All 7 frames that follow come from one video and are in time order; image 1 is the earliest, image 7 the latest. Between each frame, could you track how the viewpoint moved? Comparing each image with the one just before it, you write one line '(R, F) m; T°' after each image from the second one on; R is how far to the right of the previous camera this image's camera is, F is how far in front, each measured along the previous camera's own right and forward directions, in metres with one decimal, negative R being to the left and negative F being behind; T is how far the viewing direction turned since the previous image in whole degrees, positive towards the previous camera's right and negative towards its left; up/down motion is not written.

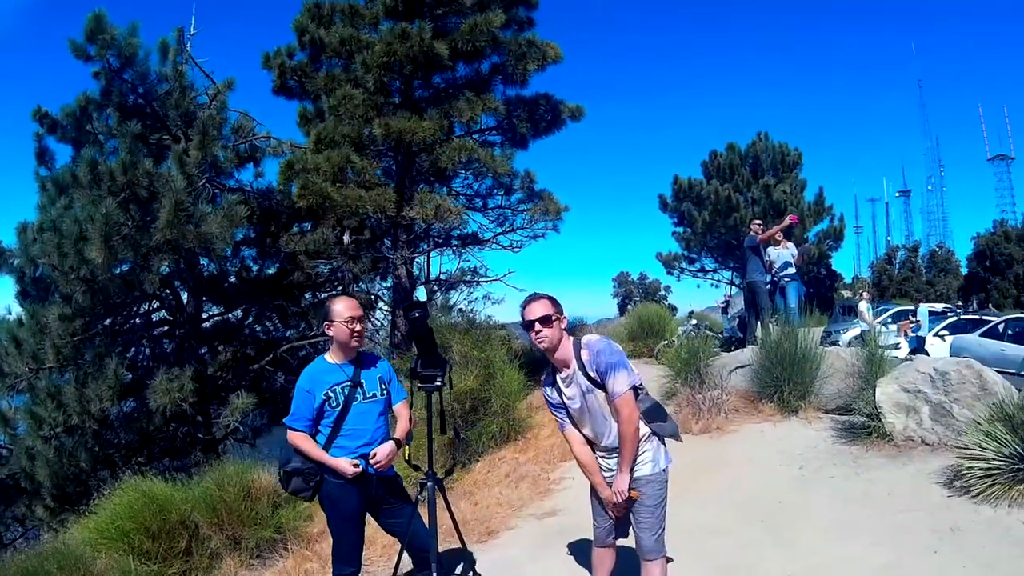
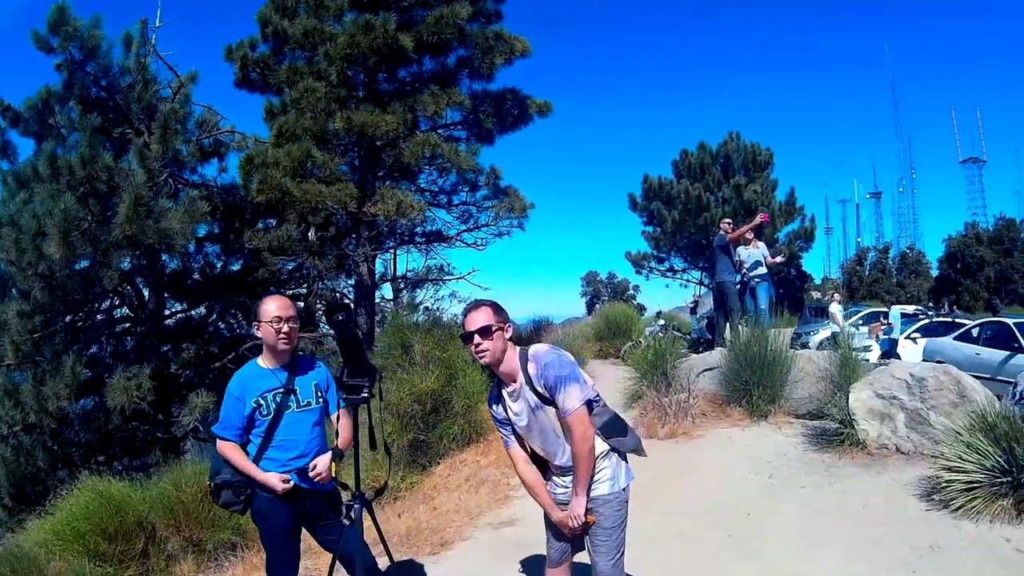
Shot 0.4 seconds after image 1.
(+0.1, +0.4) m; +2°
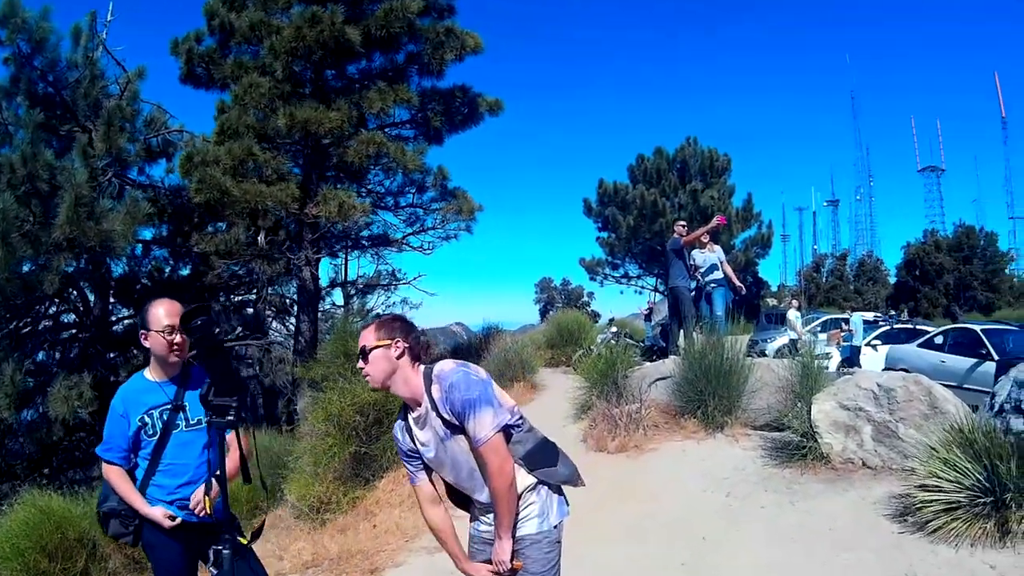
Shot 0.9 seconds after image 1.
(+0.2, +0.5) m; +3°
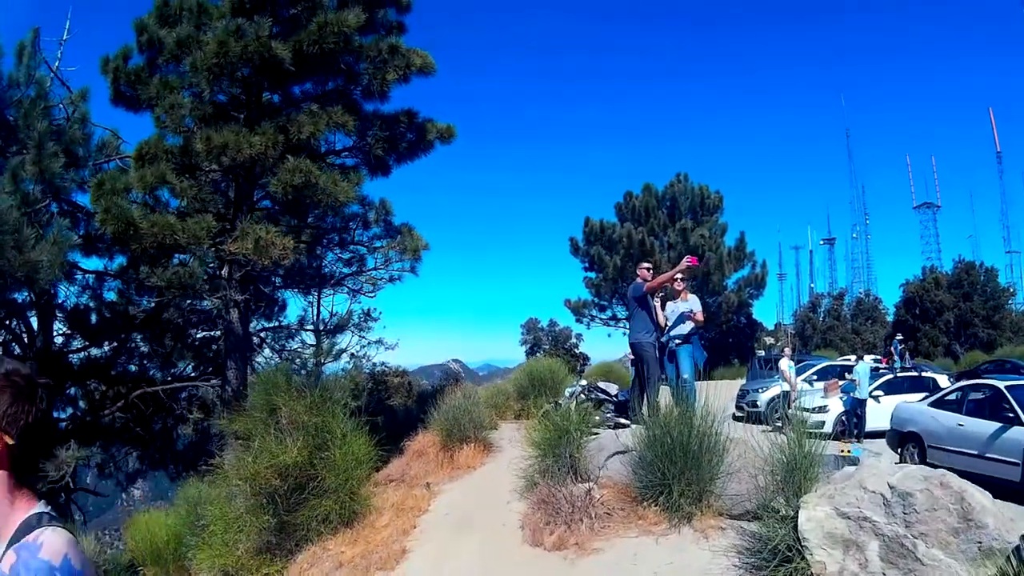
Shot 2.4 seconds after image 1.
(+0.6, +1.4) m; 0°
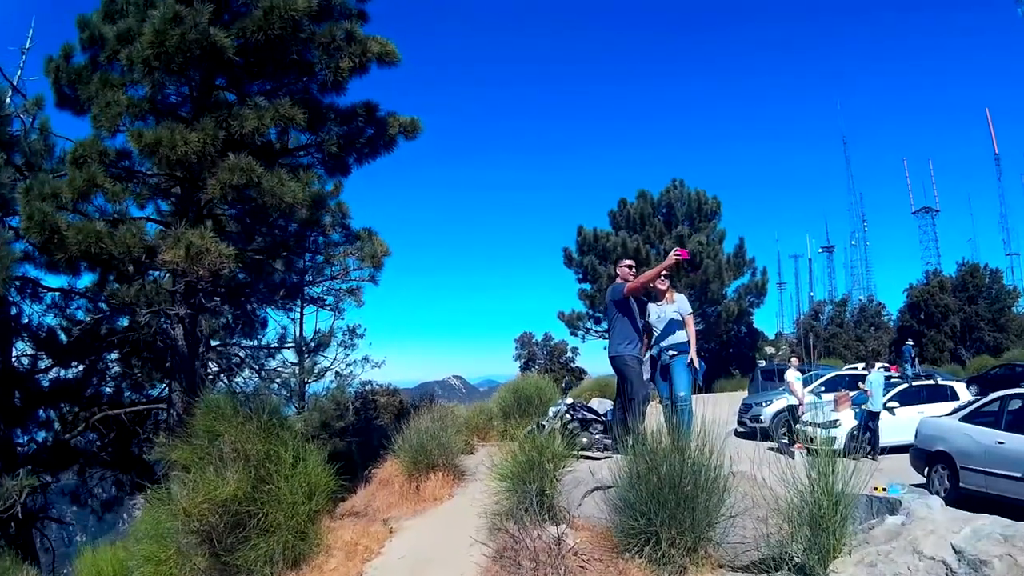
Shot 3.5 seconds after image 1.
(+0.3, +1.2) m; 0°
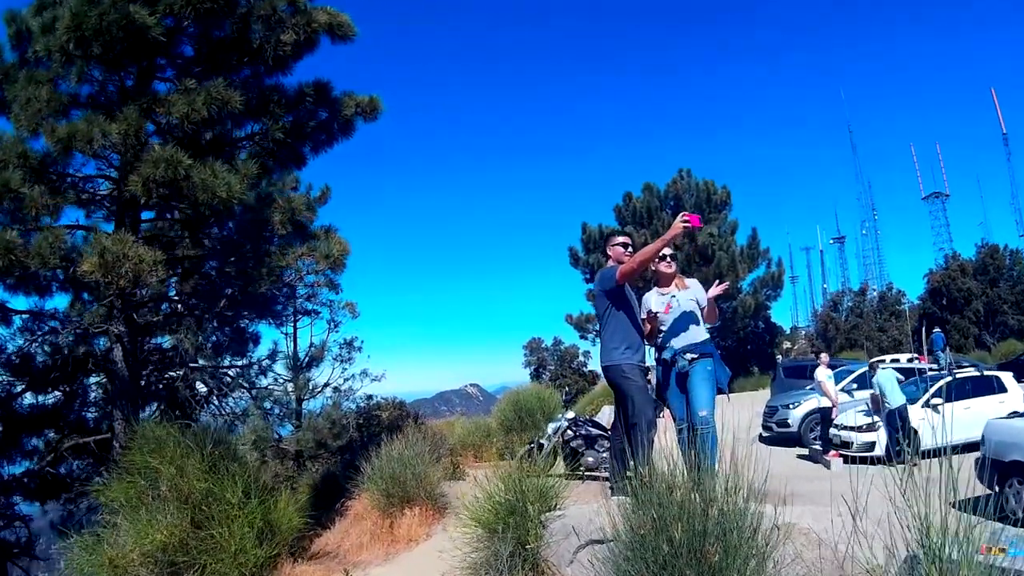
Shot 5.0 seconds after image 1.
(+0.3, +1.4) m; -1°
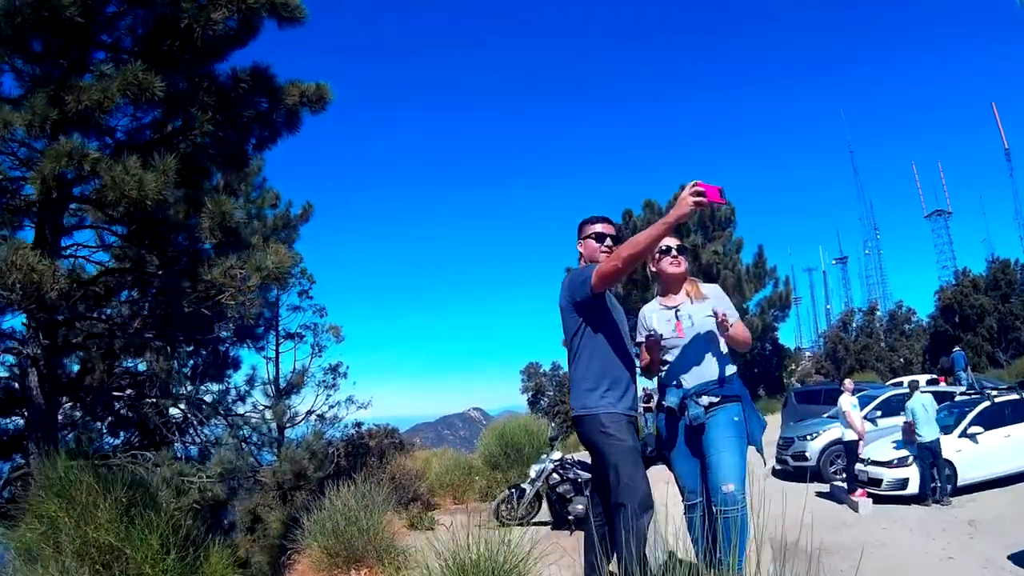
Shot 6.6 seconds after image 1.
(+0.3, +1.3) m; 0°
